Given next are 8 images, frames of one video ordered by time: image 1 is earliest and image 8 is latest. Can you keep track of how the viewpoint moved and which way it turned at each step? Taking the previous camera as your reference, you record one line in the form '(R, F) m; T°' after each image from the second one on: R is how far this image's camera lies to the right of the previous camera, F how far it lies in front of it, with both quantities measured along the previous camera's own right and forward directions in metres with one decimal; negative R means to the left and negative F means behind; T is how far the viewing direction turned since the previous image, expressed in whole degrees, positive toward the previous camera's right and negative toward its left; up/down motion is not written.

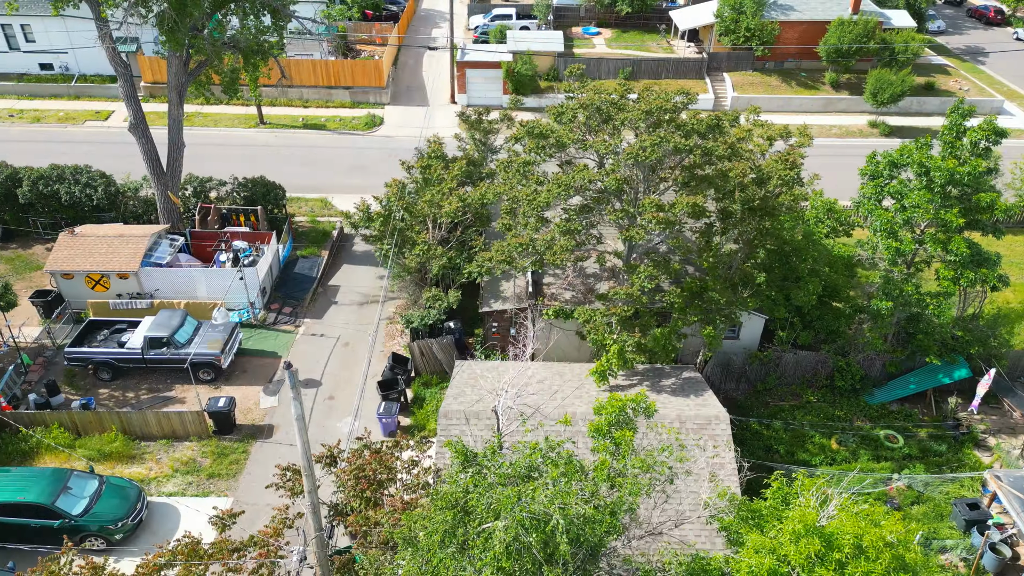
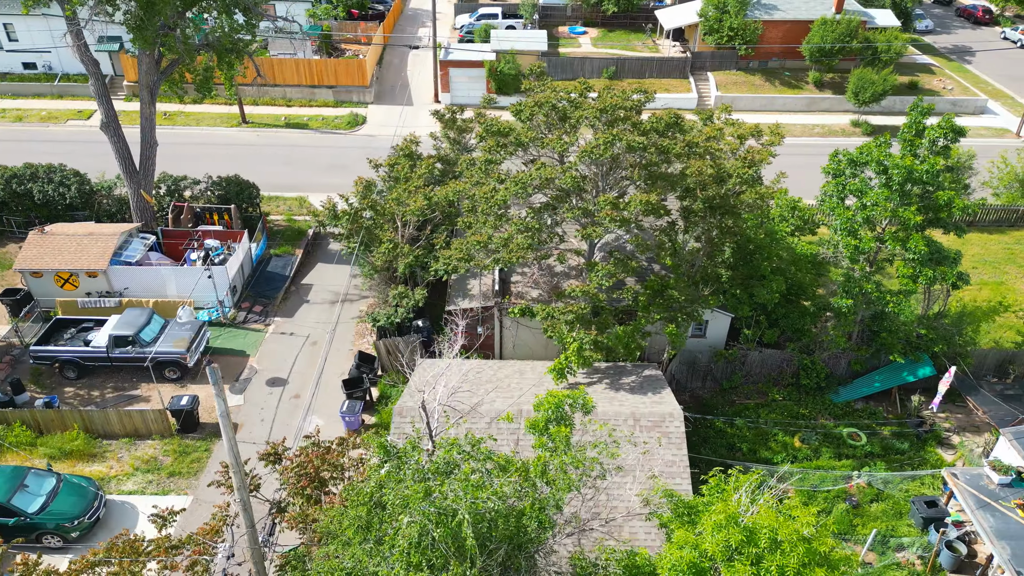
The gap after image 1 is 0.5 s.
(+0.9, 0.0) m; 0°
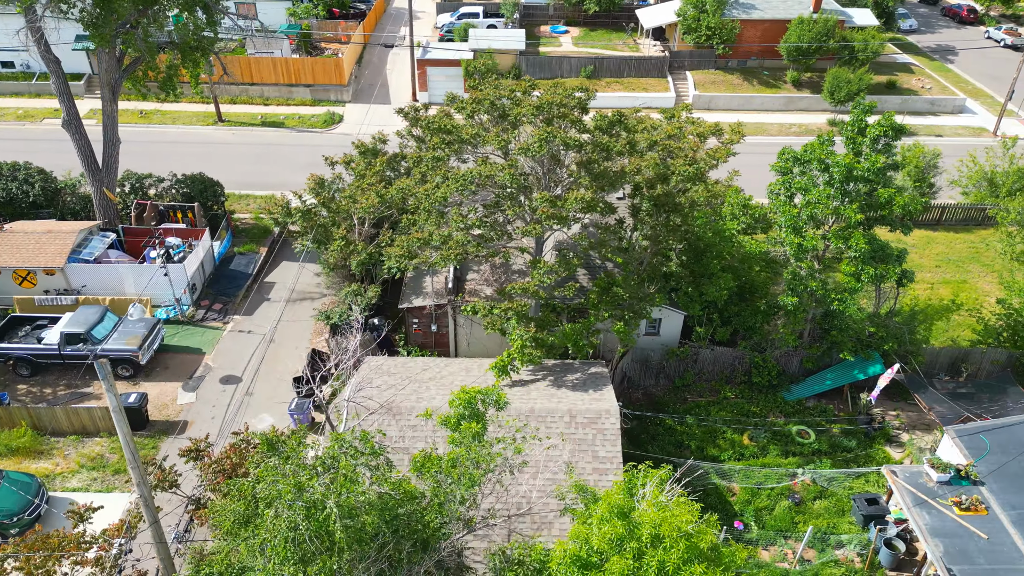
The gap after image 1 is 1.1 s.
(+1.3, 0.0) m; 0°
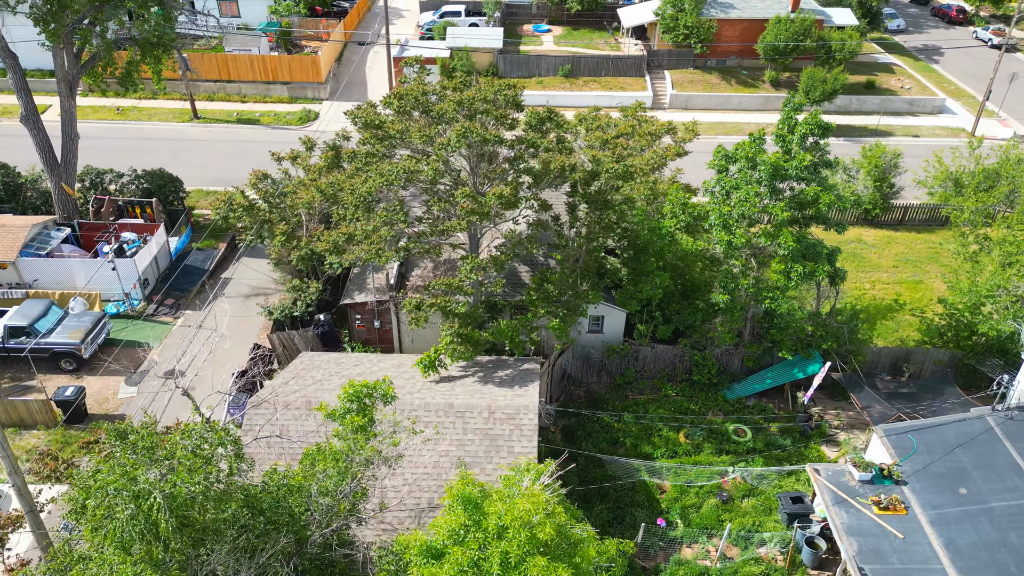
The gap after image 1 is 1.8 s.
(+1.8, 0.0) m; 0°
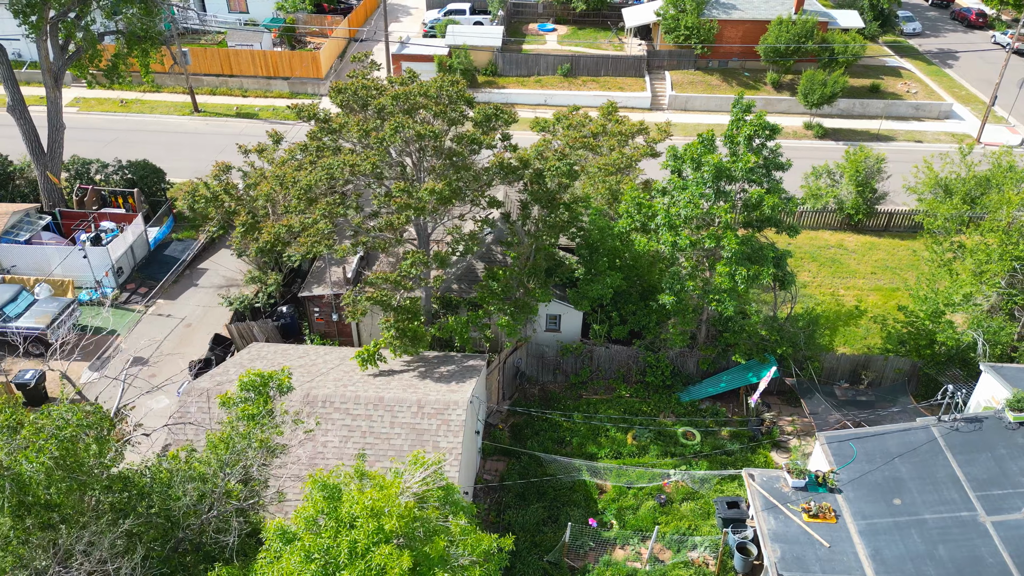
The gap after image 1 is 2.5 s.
(+1.9, 0.0) m; -2°
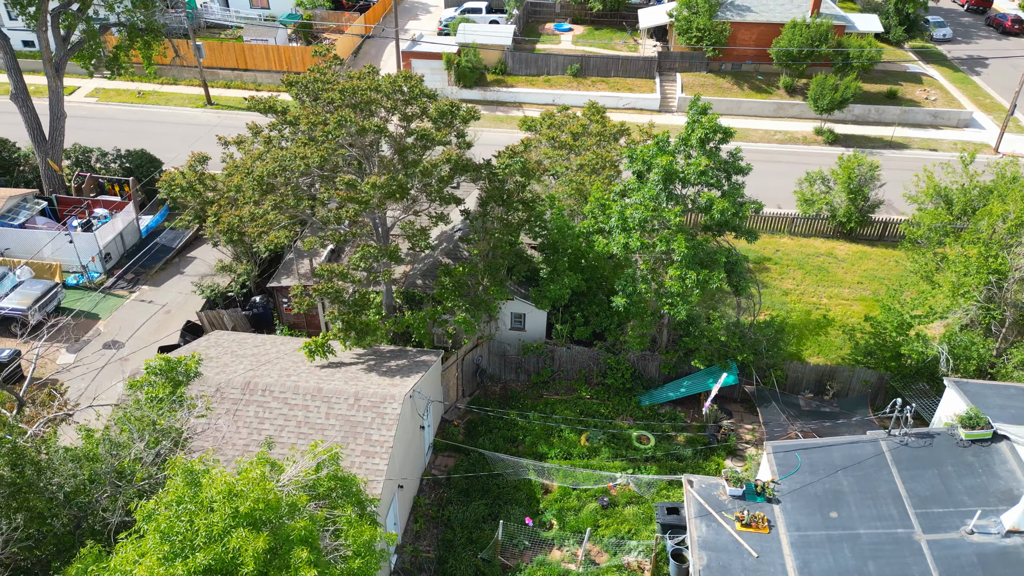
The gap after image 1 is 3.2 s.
(+2.0, 0.0) m; -3°
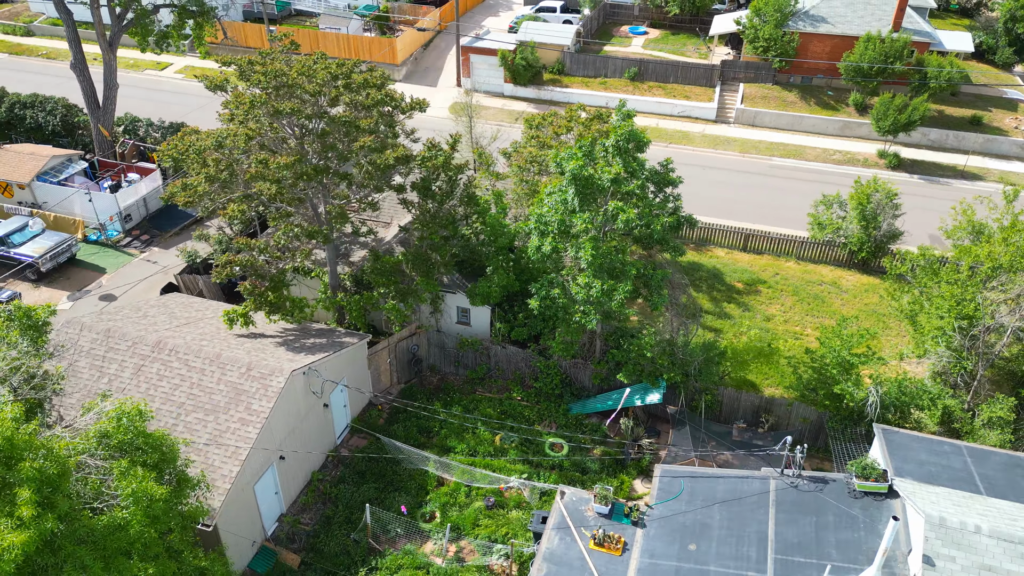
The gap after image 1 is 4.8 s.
(+4.7, +0.3) m; -9°
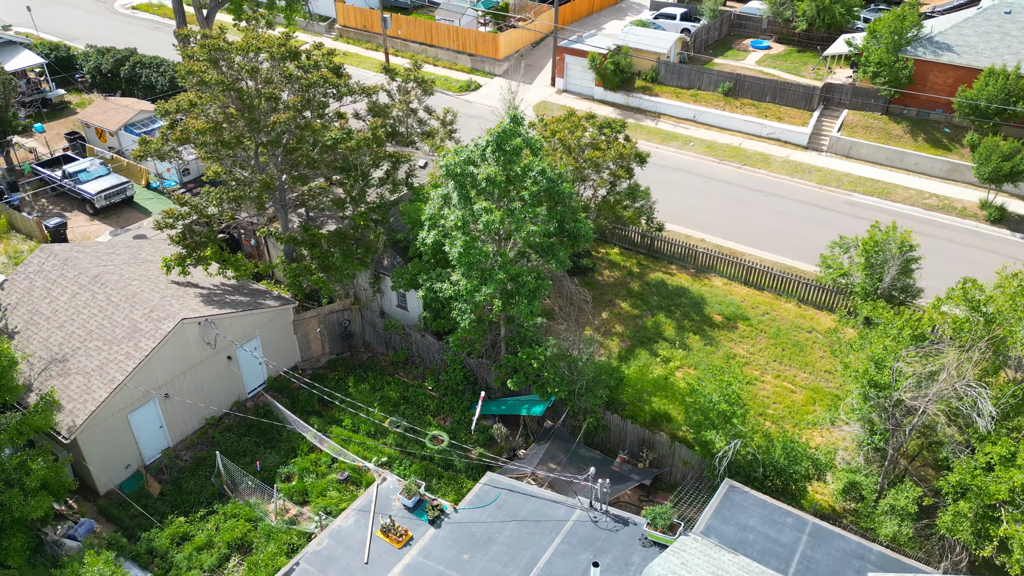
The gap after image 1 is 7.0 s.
(+6.6, +0.7) m; -13°
